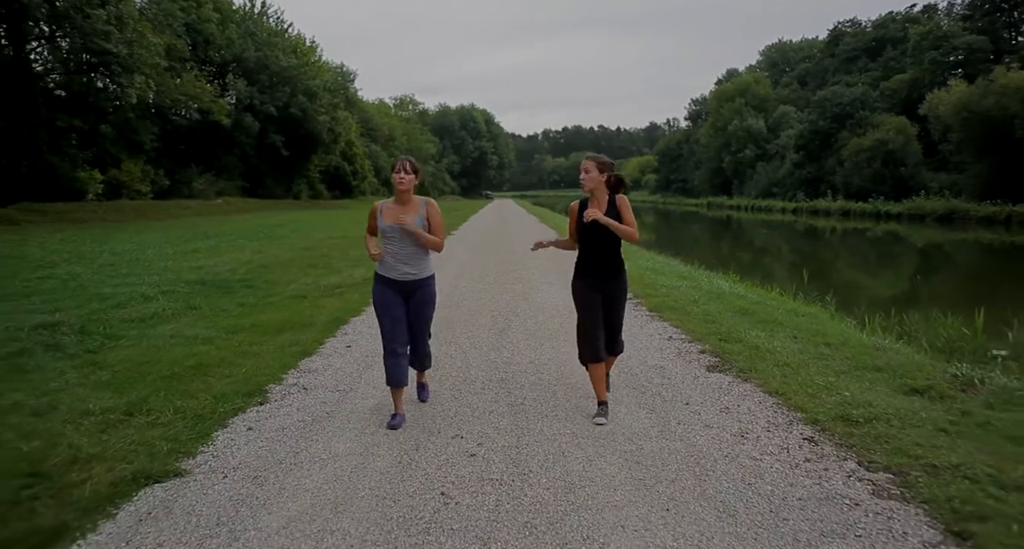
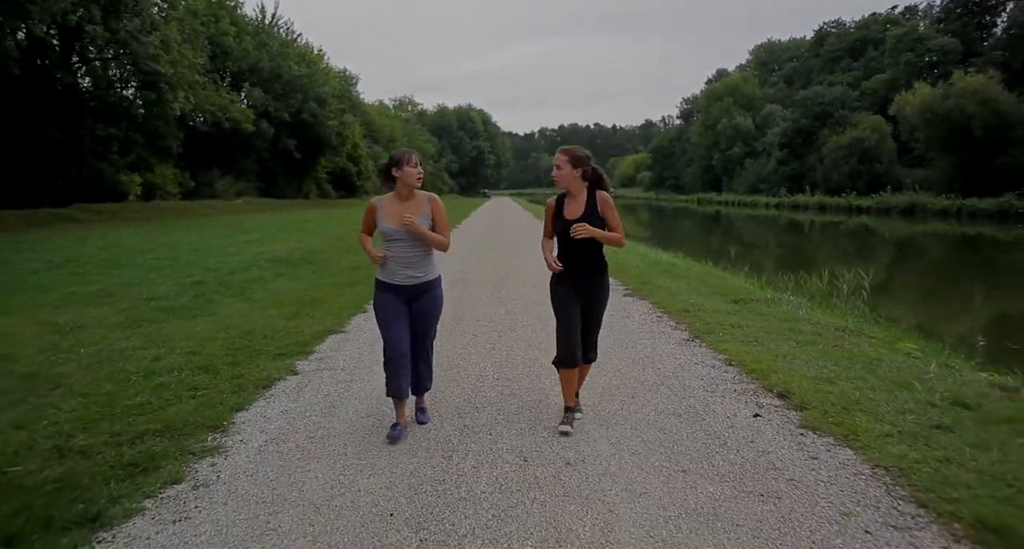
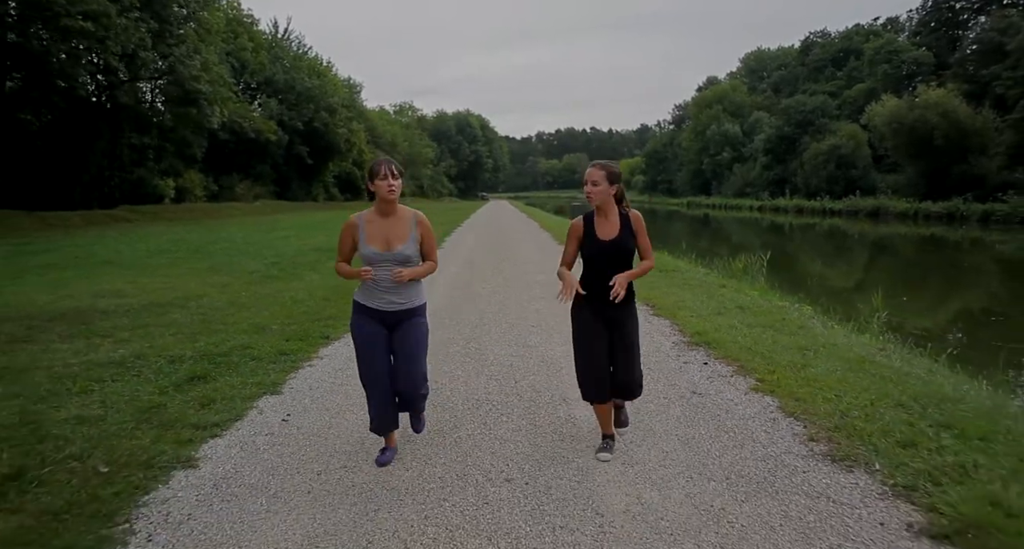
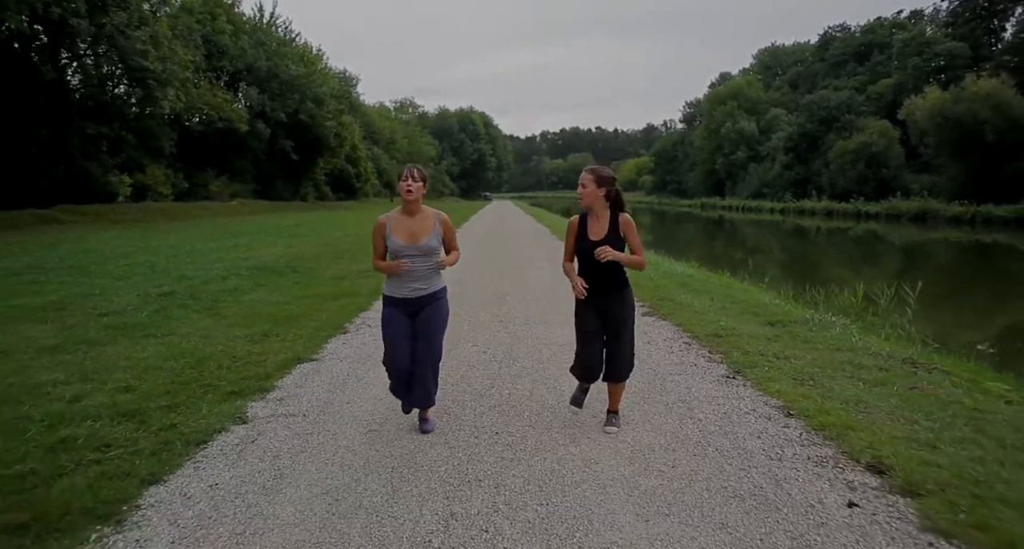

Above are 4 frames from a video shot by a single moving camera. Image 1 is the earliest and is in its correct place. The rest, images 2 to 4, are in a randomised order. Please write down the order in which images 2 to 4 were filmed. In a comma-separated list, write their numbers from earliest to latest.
4, 2, 3
